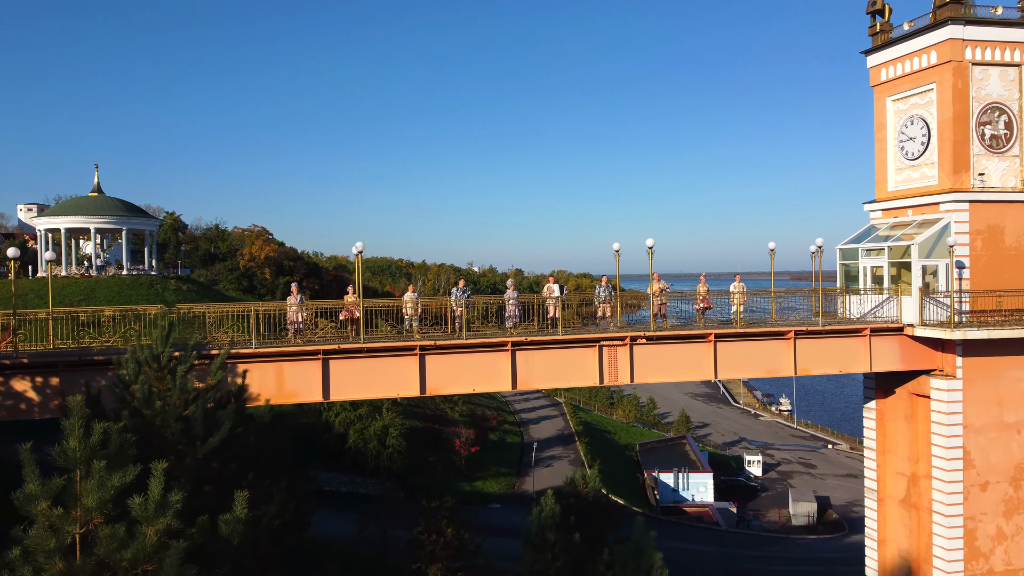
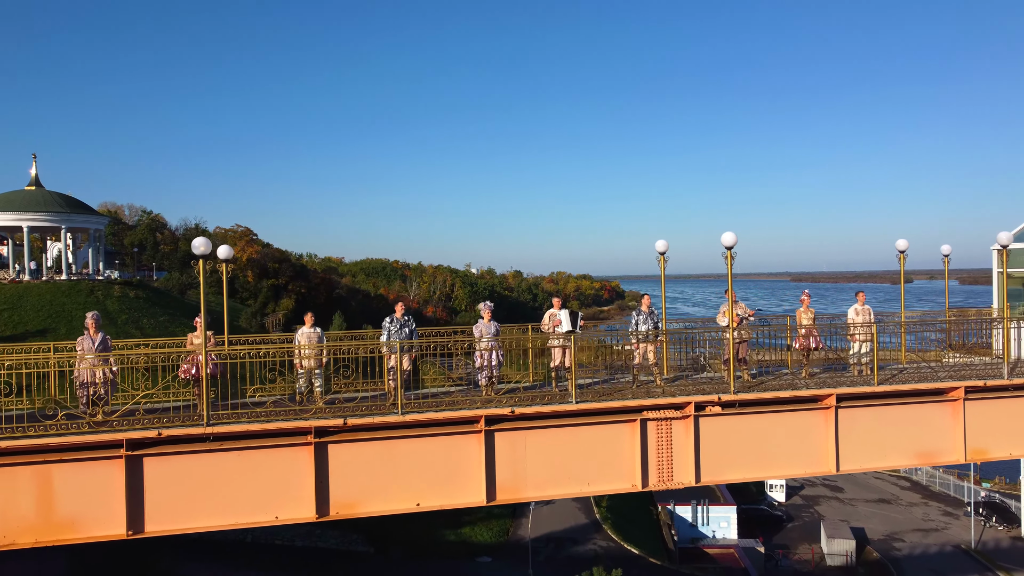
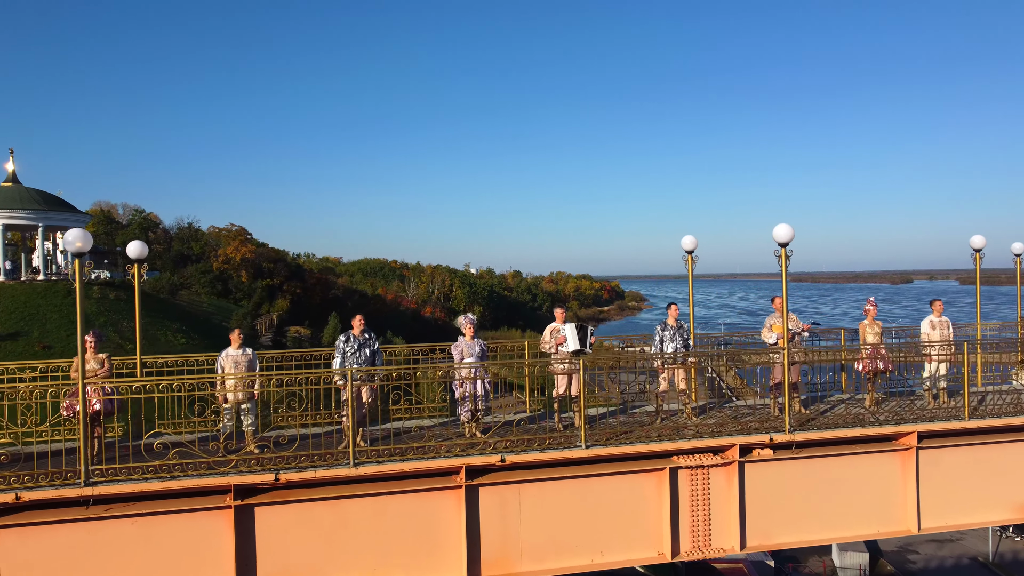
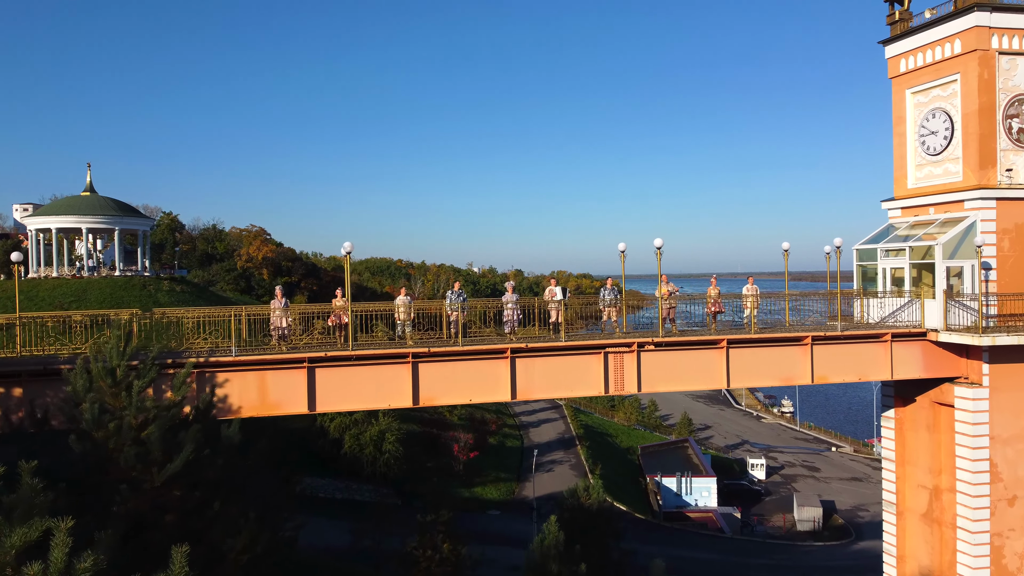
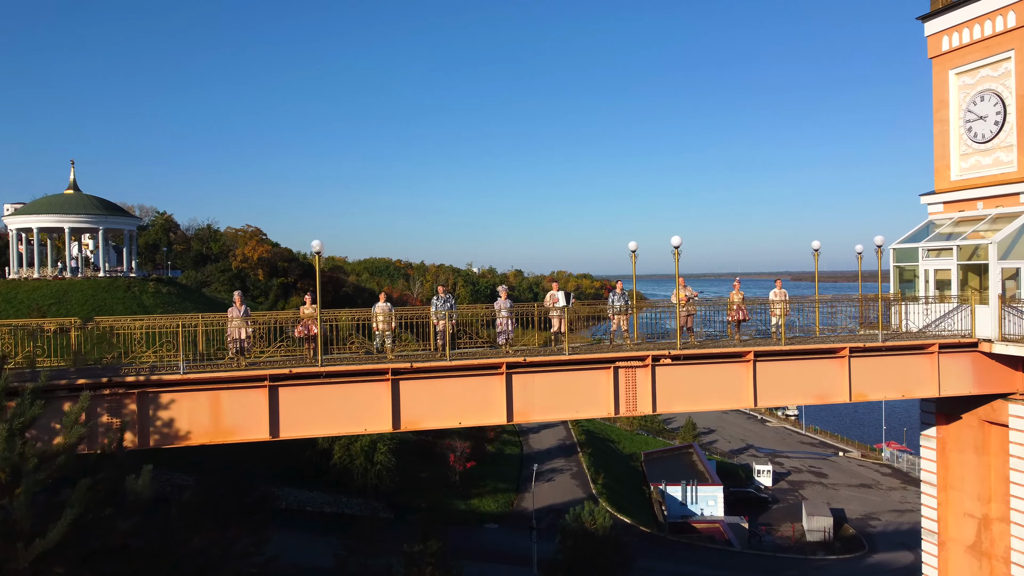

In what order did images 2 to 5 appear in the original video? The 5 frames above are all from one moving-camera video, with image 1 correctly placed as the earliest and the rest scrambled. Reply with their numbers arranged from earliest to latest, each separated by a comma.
4, 5, 2, 3
